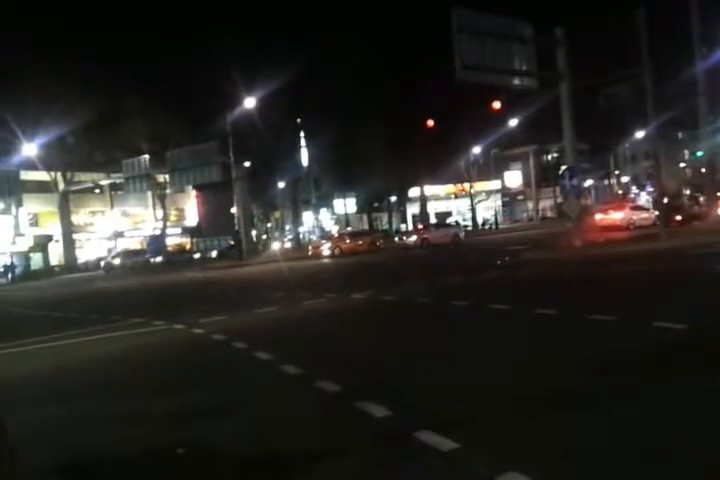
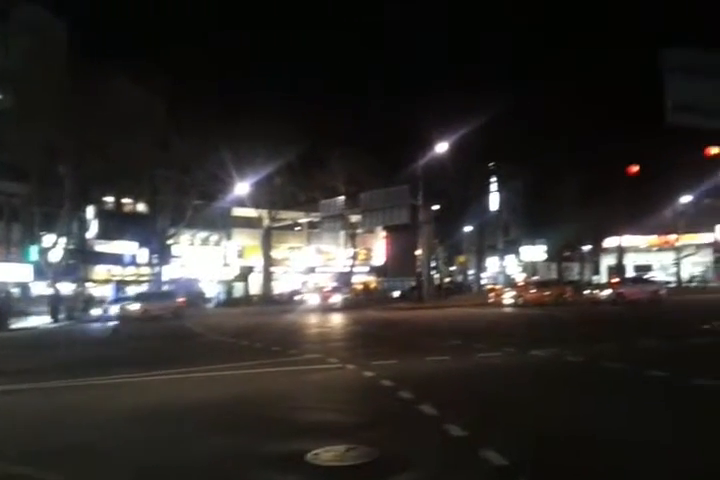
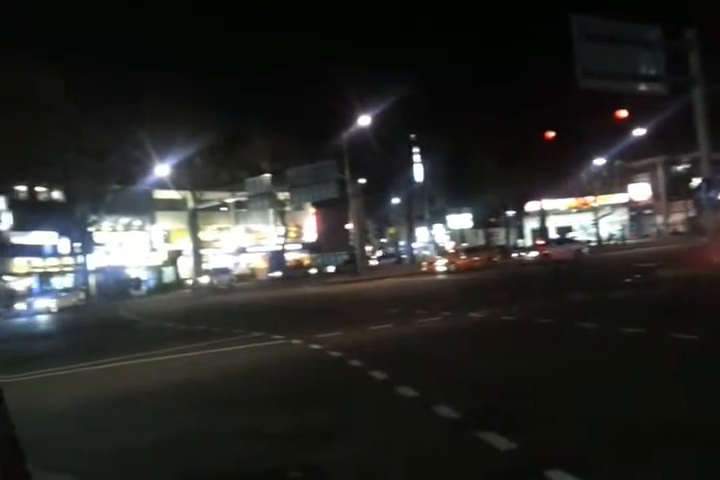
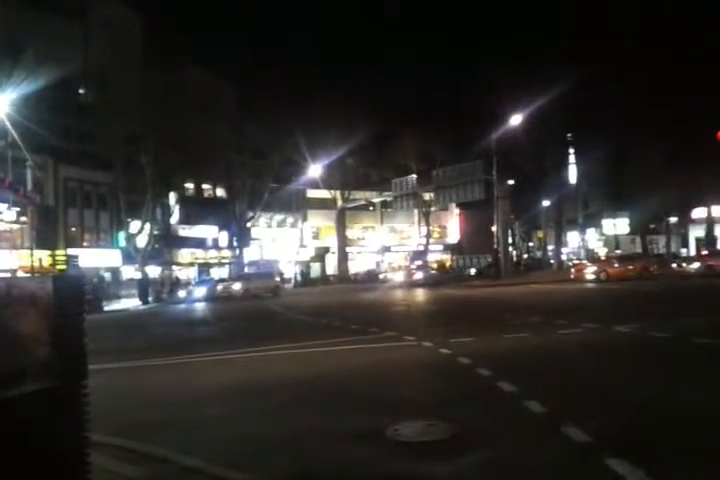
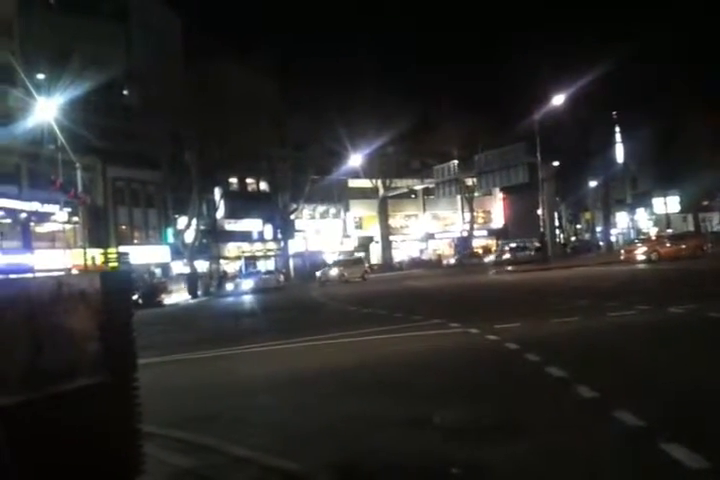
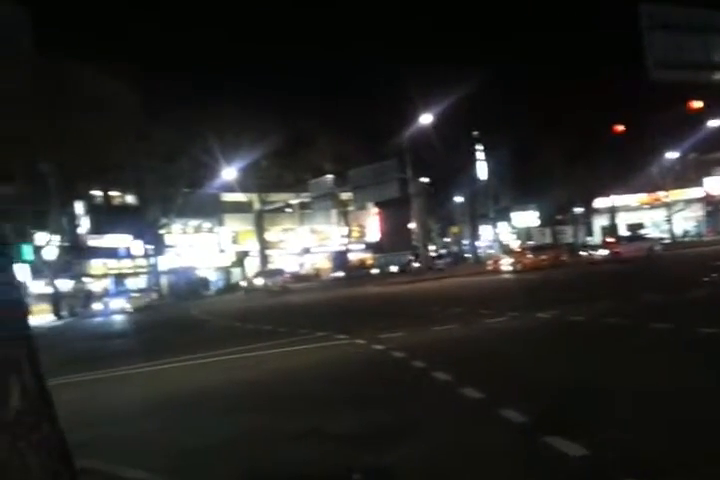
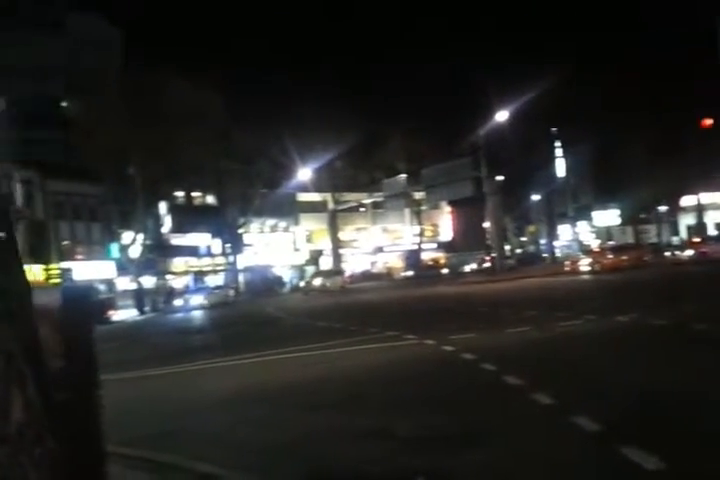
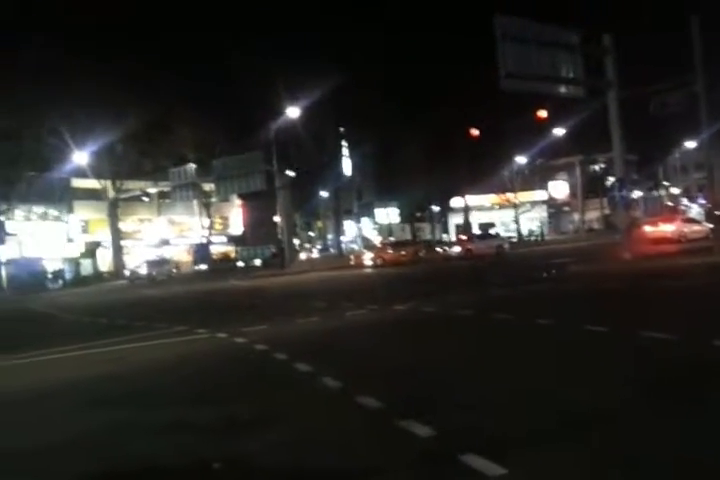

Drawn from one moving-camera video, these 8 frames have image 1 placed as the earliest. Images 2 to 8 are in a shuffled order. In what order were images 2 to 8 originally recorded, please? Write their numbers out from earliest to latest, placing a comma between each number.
8, 3, 6, 7, 5, 4, 2
